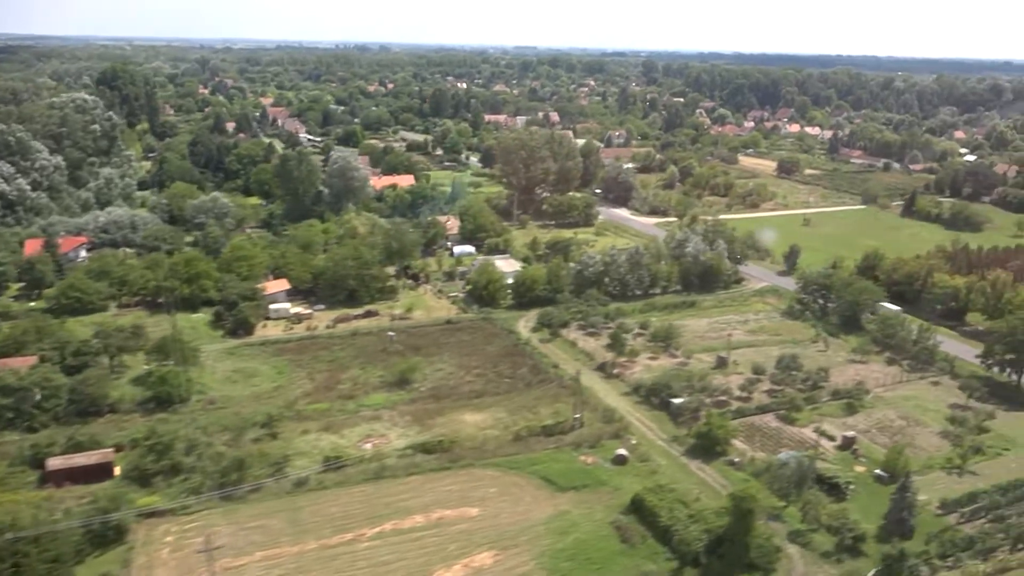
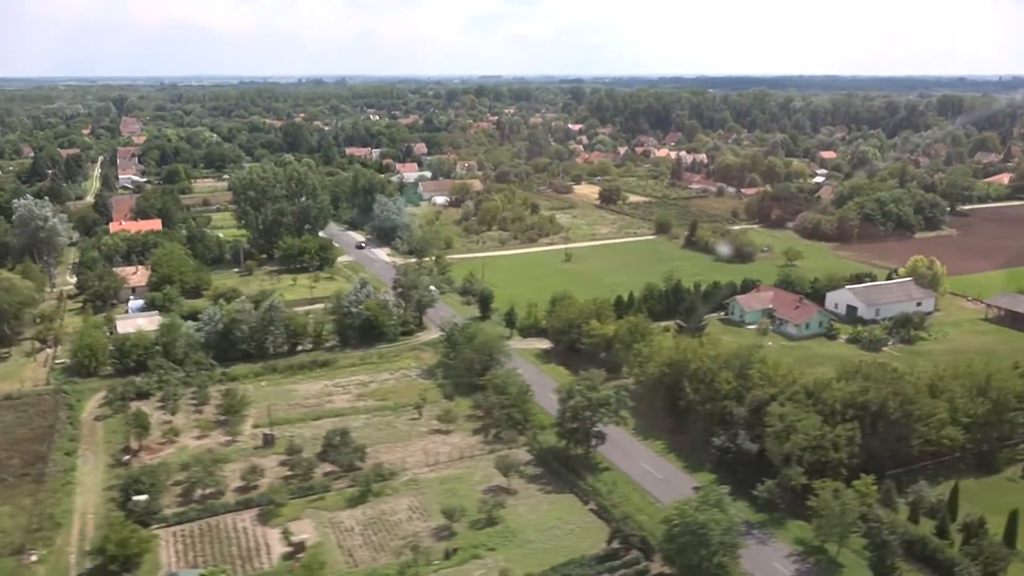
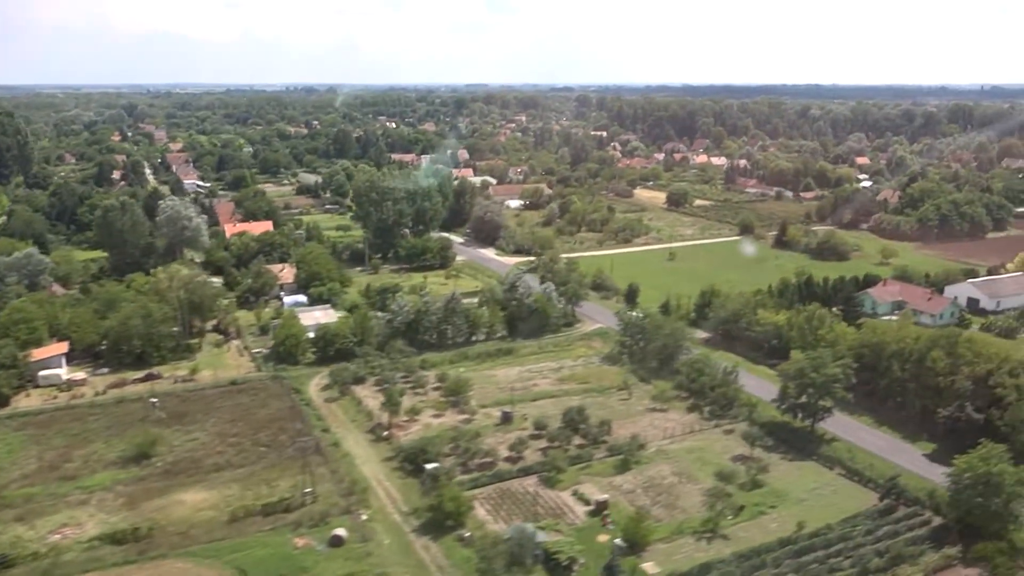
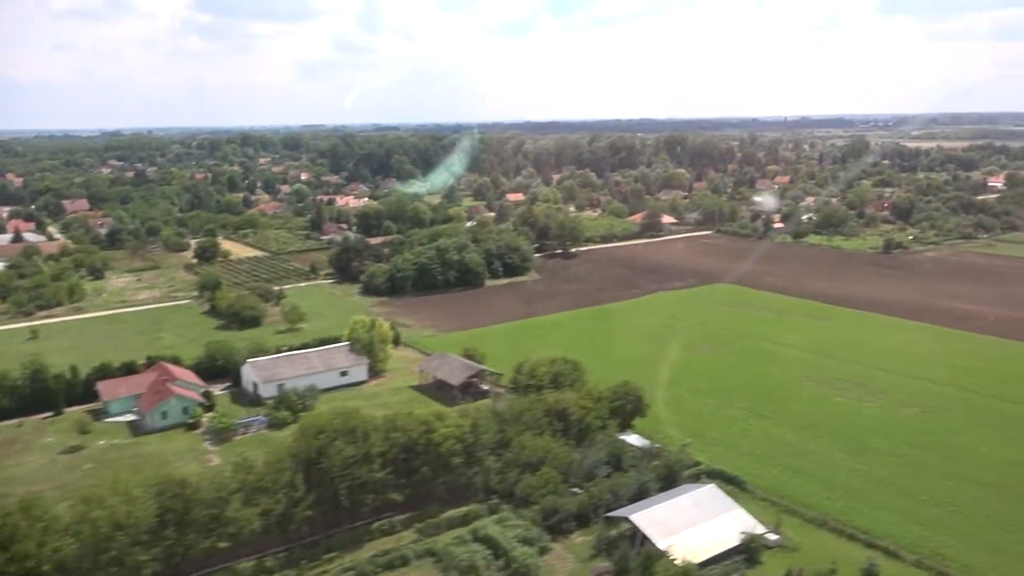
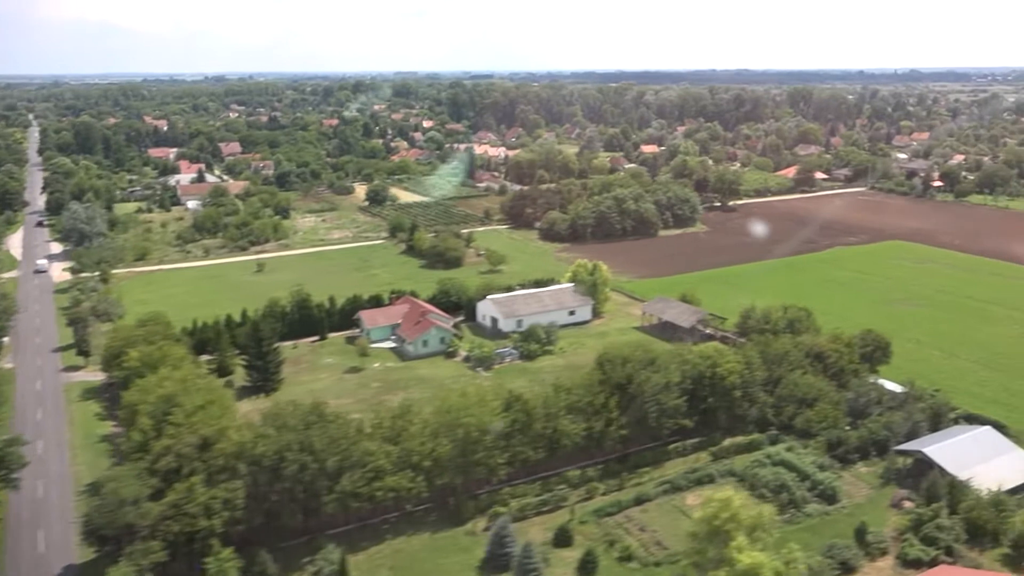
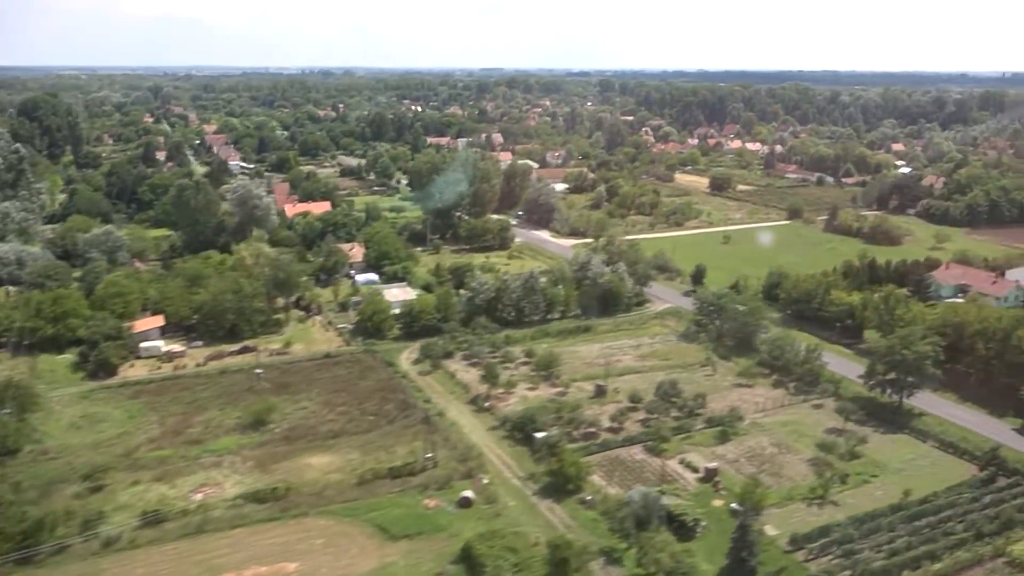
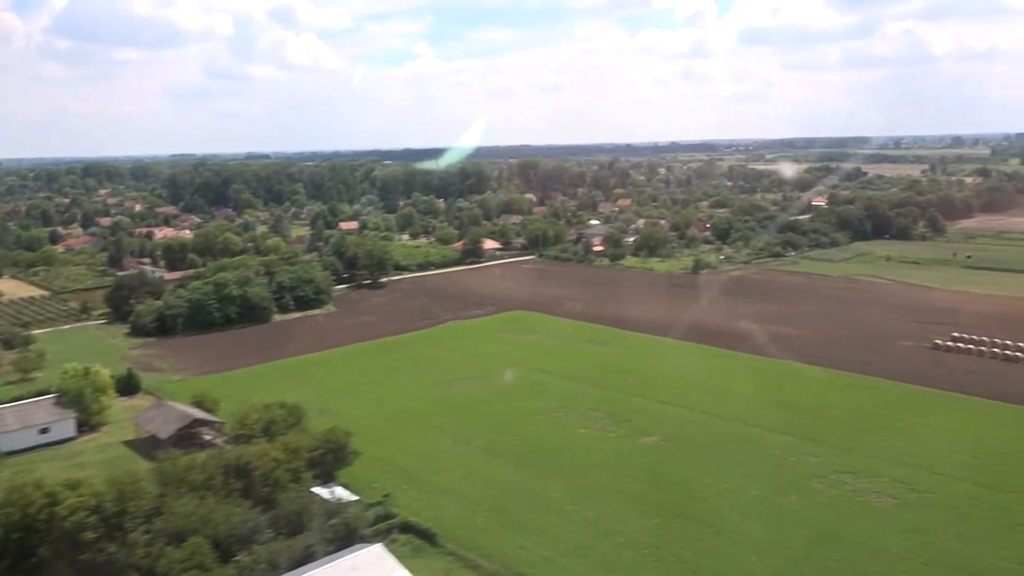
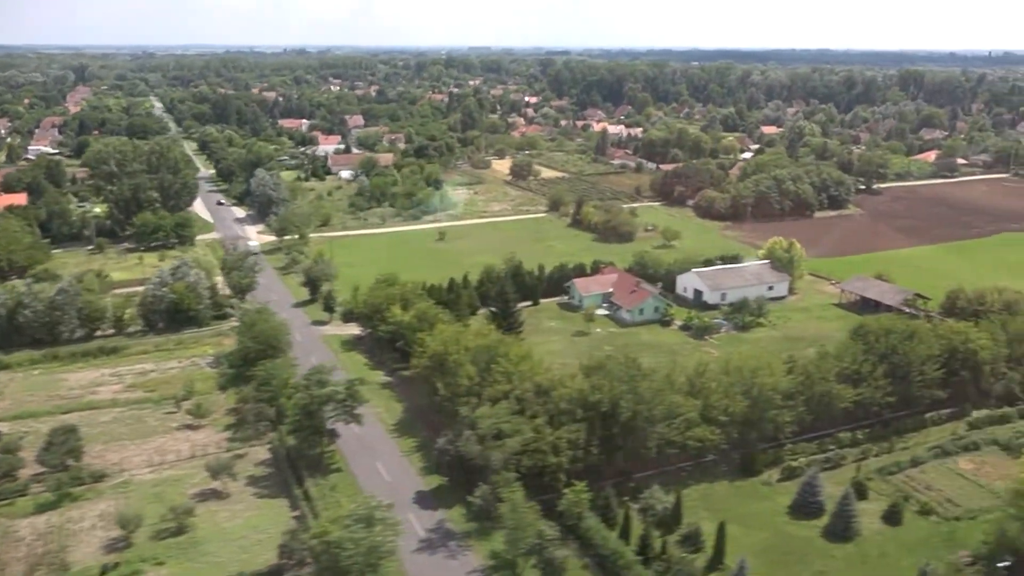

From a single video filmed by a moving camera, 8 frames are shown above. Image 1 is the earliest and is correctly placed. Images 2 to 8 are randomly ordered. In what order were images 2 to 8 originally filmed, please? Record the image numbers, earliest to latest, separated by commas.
6, 3, 2, 8, 5, 4, 7
